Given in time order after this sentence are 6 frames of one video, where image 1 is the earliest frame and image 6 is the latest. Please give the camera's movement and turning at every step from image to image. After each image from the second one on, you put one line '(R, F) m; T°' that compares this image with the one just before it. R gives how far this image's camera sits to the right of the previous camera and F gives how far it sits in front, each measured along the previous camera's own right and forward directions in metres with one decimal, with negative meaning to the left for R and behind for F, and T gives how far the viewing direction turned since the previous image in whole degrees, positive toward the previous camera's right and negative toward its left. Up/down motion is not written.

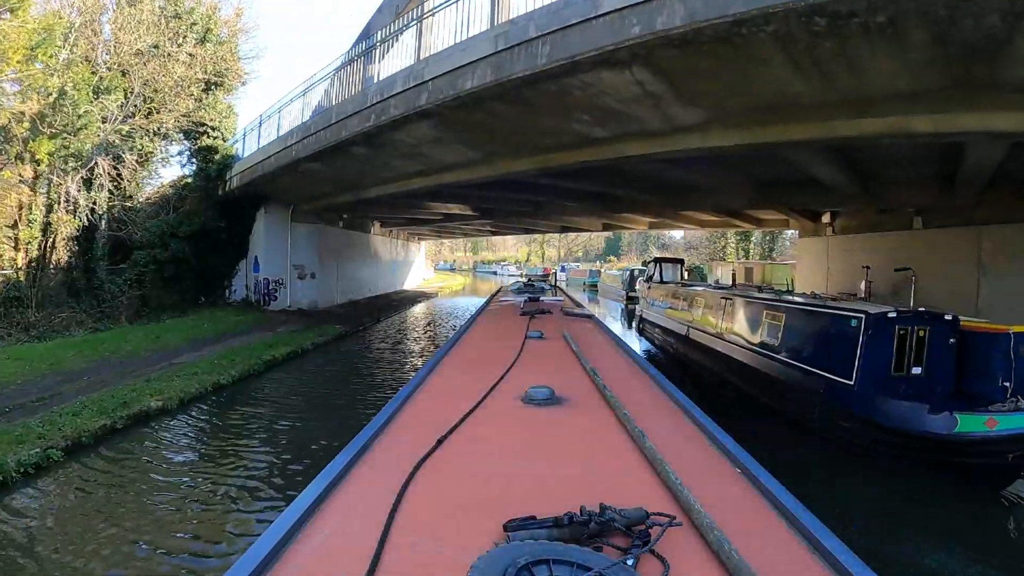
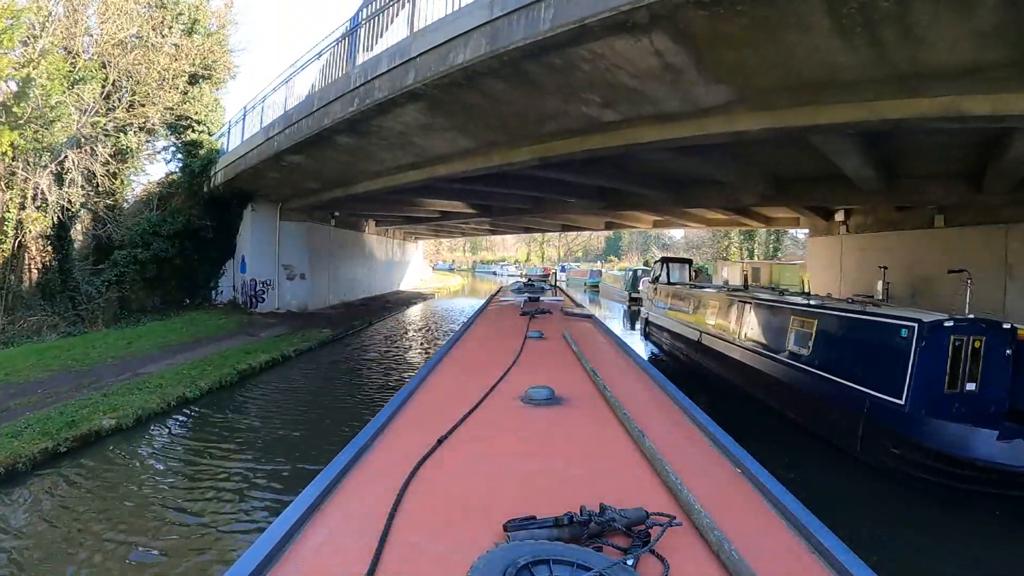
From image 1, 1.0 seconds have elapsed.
(0.0, +0.8) m; 0°
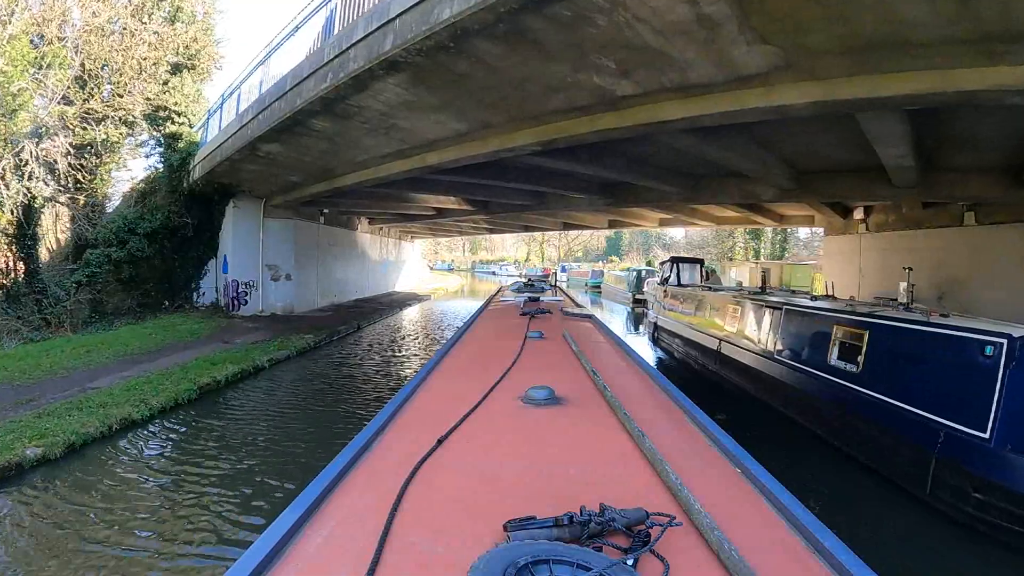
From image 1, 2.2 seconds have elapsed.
(0.0, +0.9) m; 0°
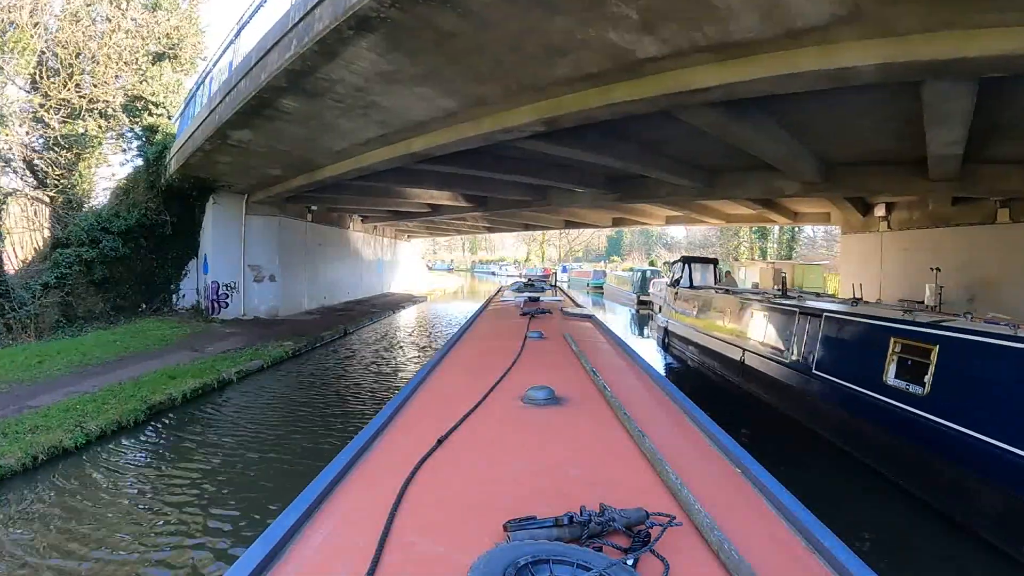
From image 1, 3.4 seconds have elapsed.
(0.0, +0.9) m; 0°
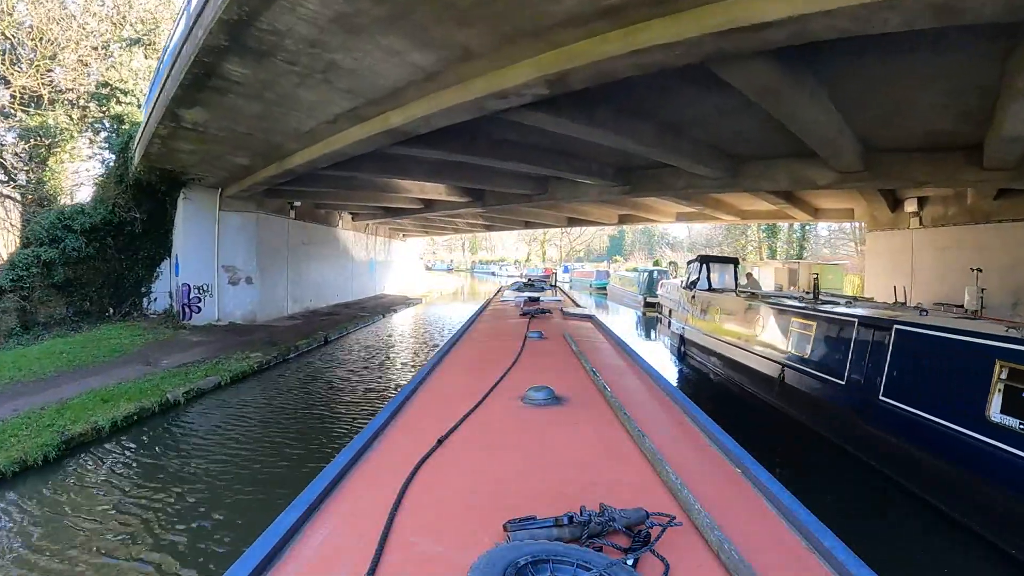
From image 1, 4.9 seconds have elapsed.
(0.0, +1.1) m; 0°
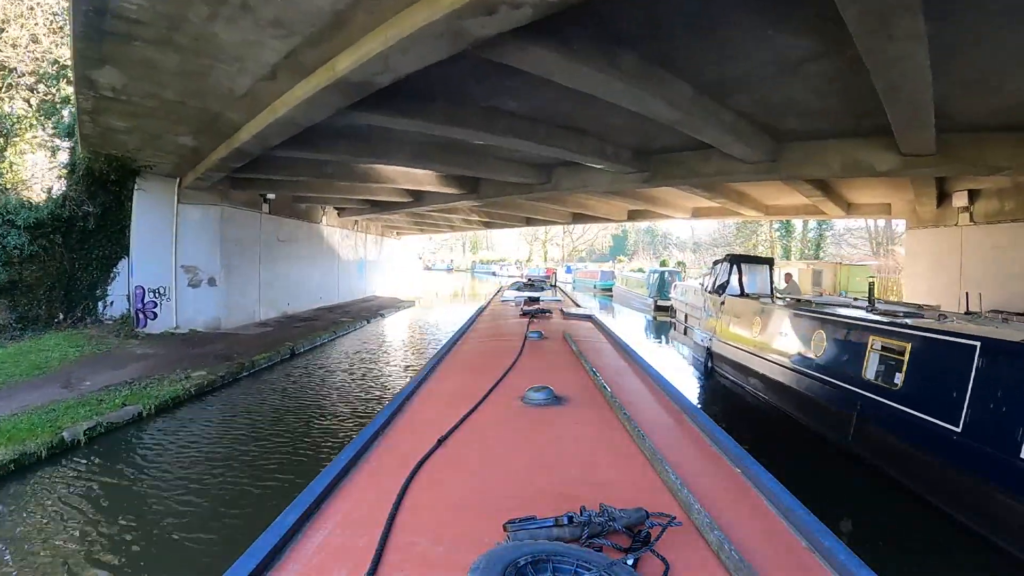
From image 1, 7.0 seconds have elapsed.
(0.0, +1.4) m; 0°
